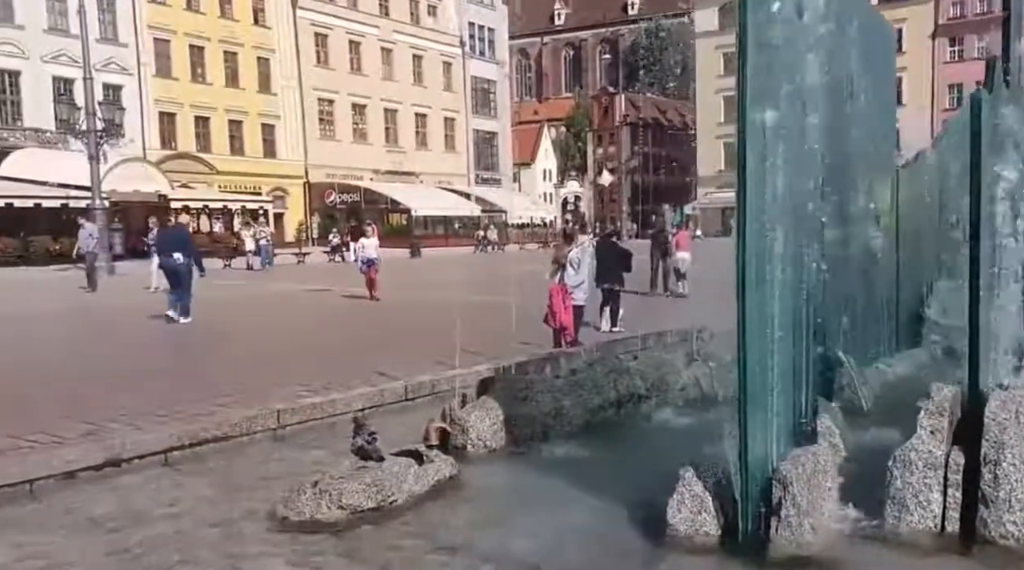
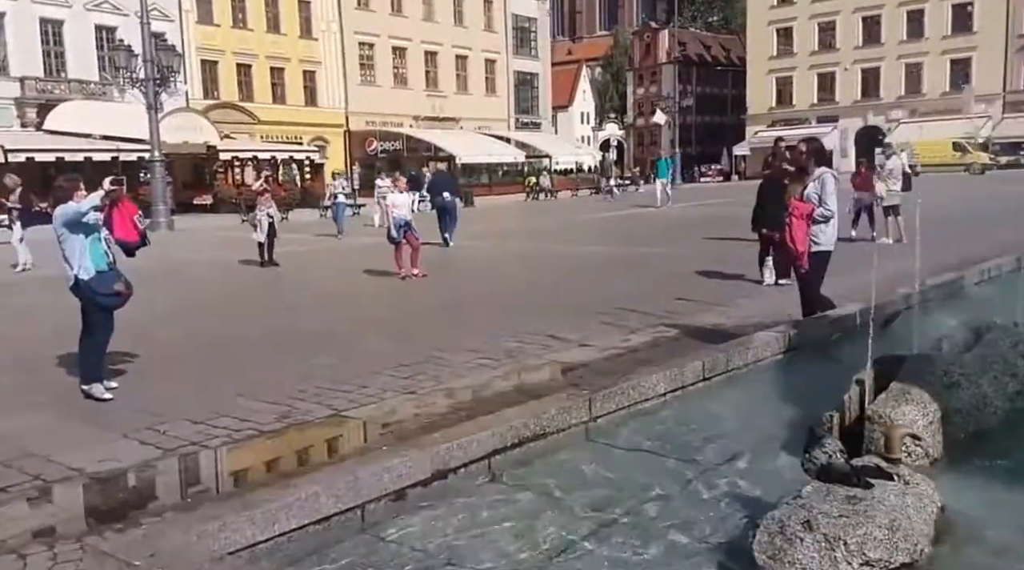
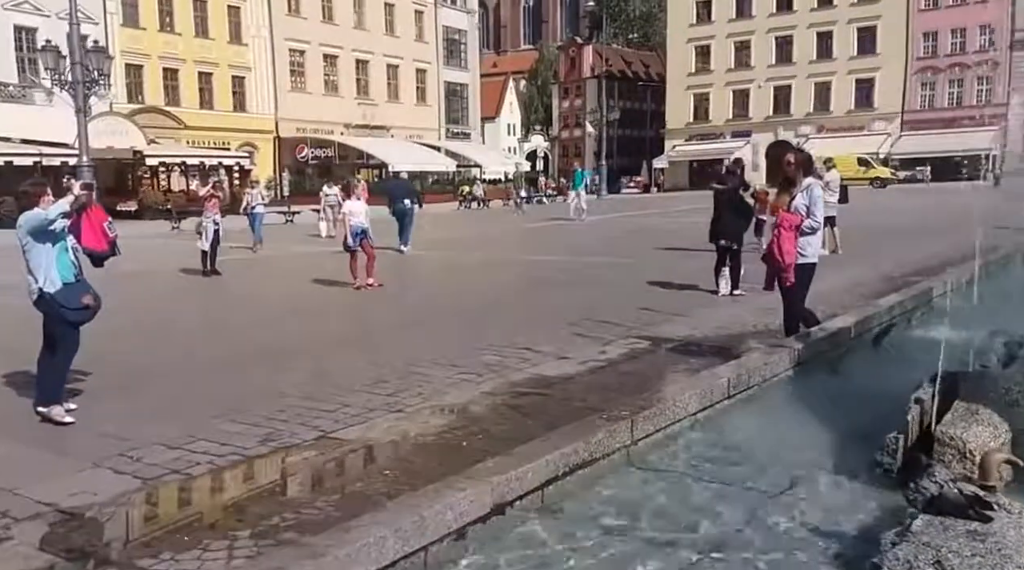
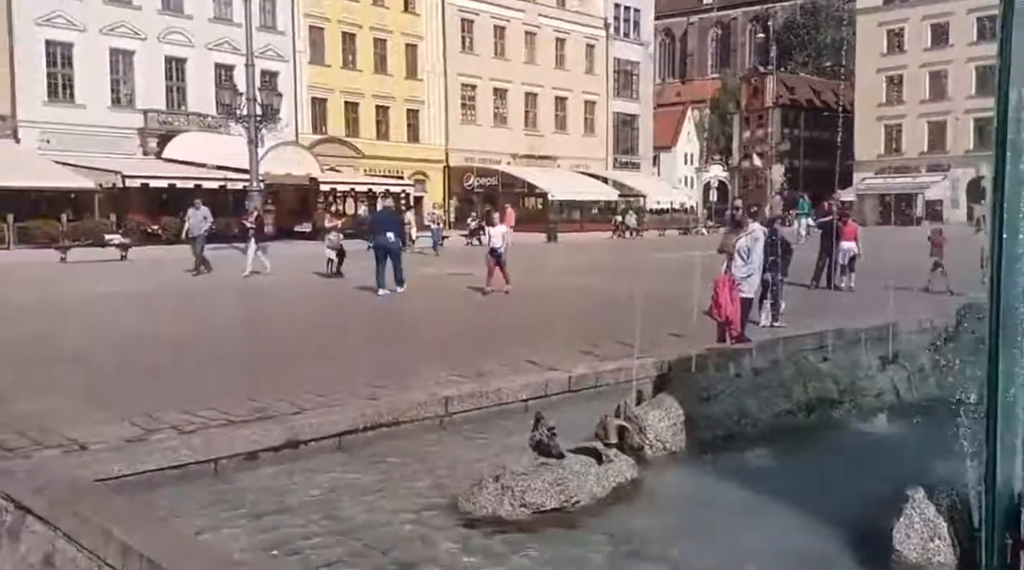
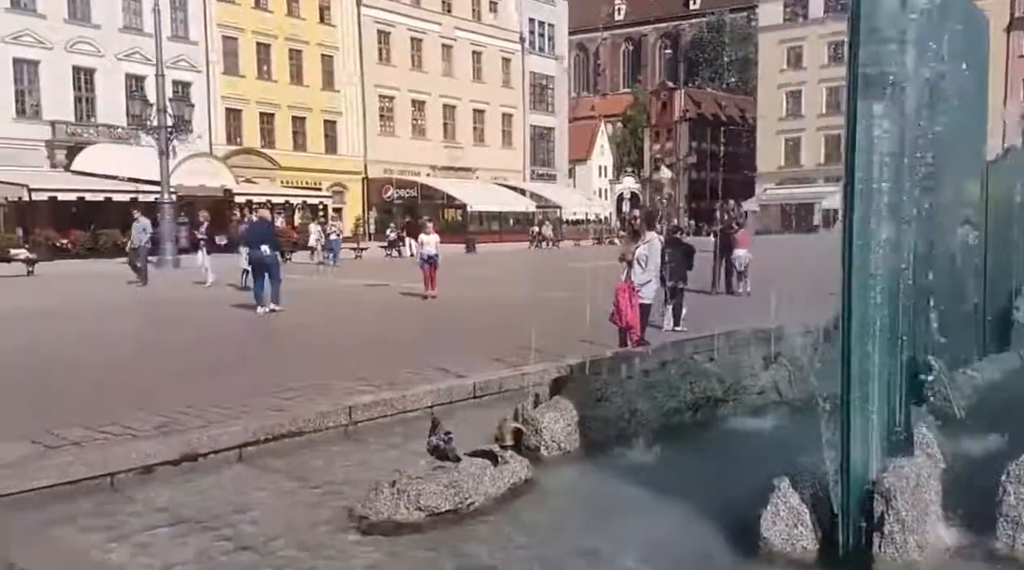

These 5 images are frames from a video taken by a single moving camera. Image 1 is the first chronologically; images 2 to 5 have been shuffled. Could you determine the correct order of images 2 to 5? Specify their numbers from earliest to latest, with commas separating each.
5, 4, 2, 3
